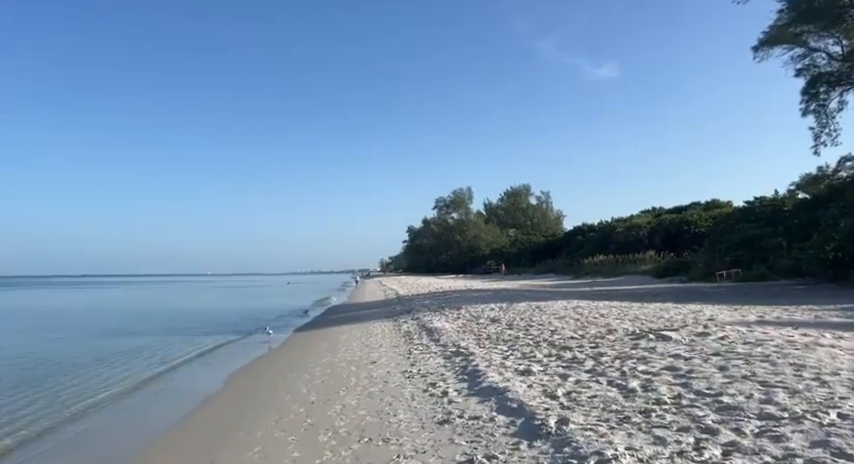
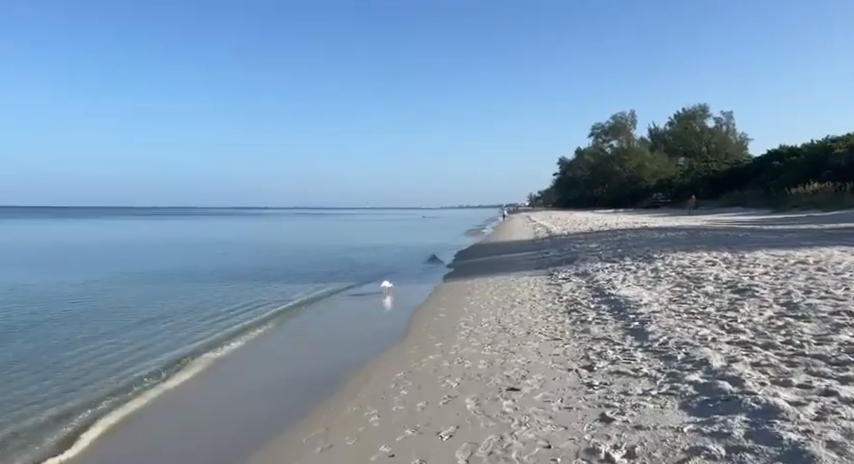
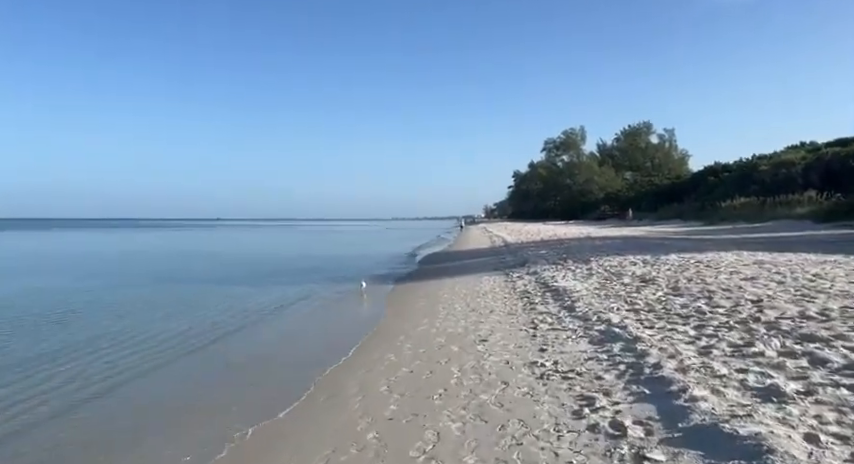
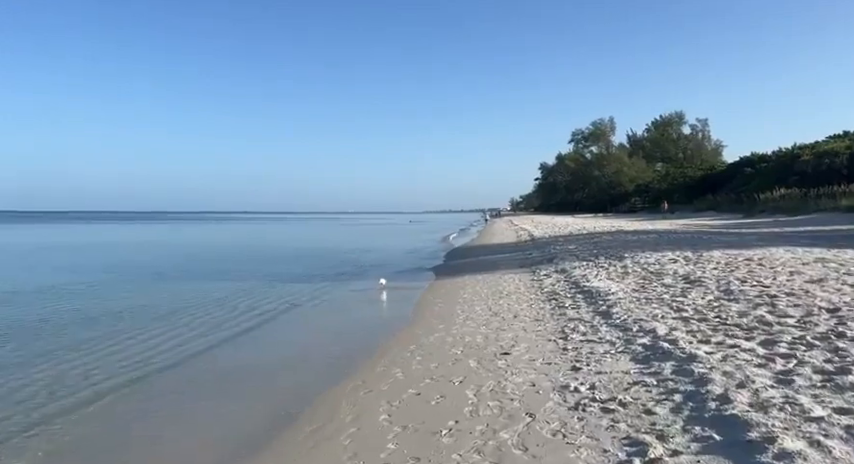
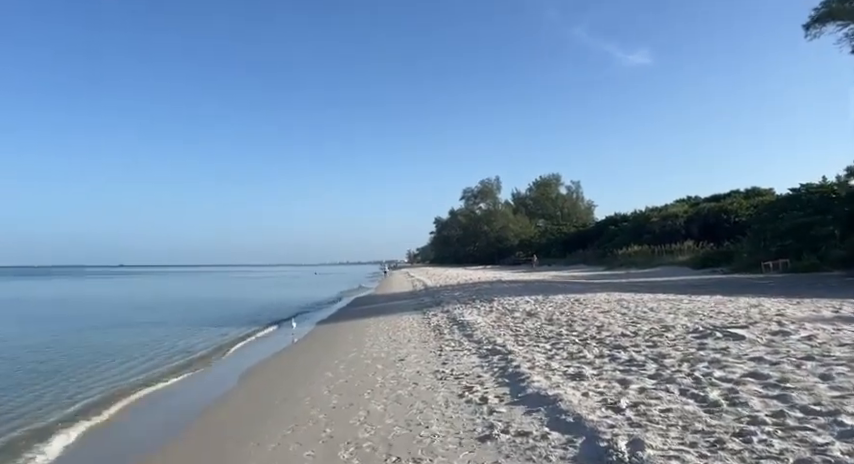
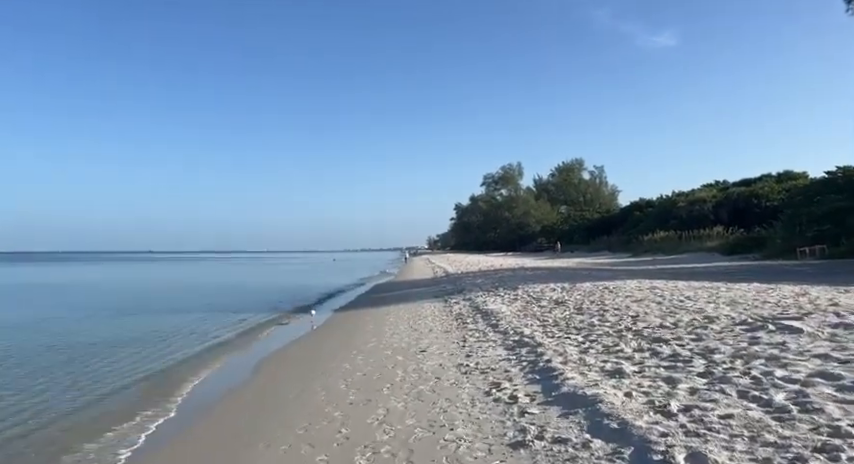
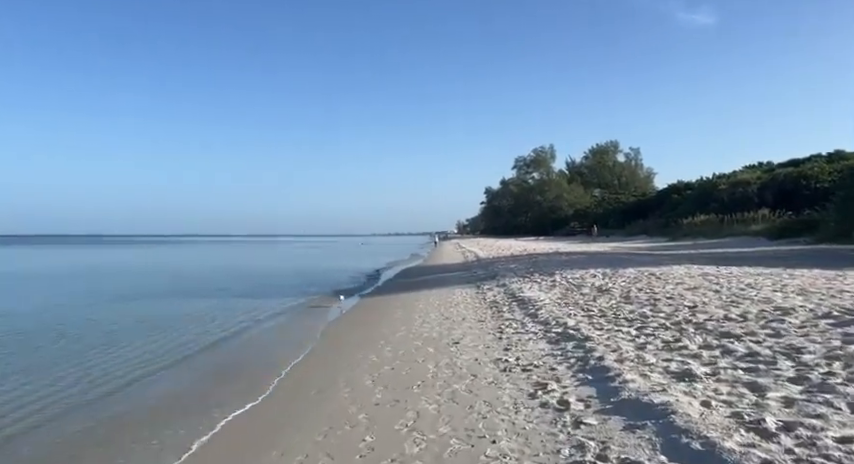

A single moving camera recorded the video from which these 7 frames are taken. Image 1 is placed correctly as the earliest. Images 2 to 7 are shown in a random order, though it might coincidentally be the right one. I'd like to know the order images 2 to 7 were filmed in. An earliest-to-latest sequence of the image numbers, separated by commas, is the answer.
5, 6, 7, 3, 4, 2
